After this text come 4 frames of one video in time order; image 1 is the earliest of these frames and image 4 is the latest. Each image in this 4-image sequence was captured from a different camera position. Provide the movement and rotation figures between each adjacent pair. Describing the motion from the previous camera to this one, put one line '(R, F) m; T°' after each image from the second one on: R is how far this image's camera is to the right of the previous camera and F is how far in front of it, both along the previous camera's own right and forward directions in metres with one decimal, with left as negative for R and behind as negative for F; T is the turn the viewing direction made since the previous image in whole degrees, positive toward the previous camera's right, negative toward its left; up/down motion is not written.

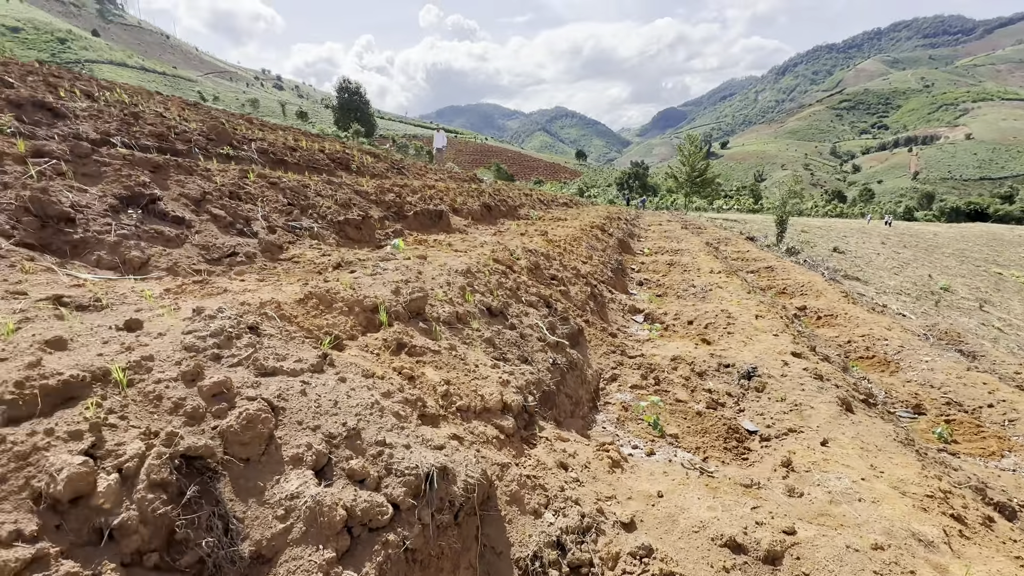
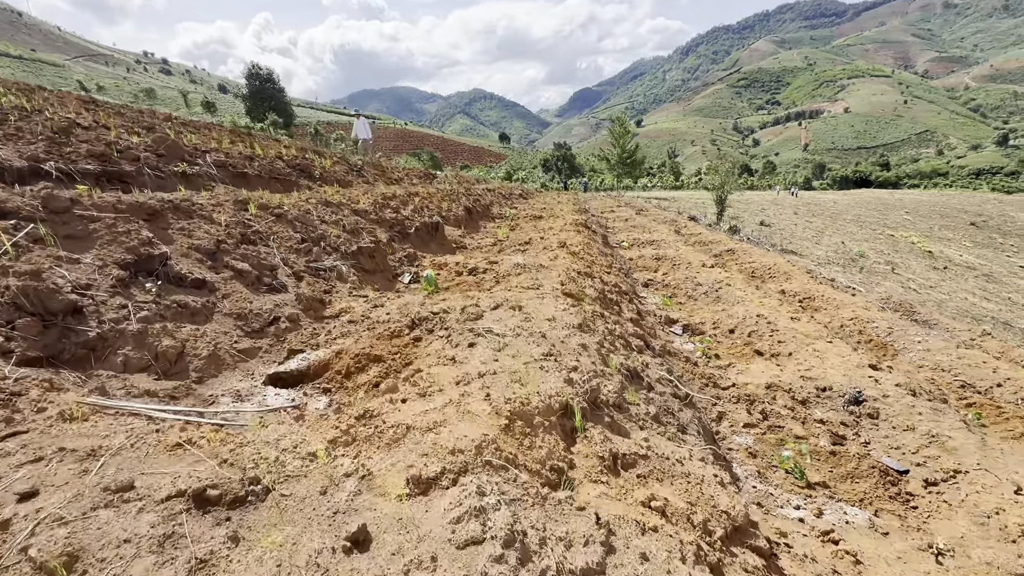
(-1.6, +0.8) m; +8°
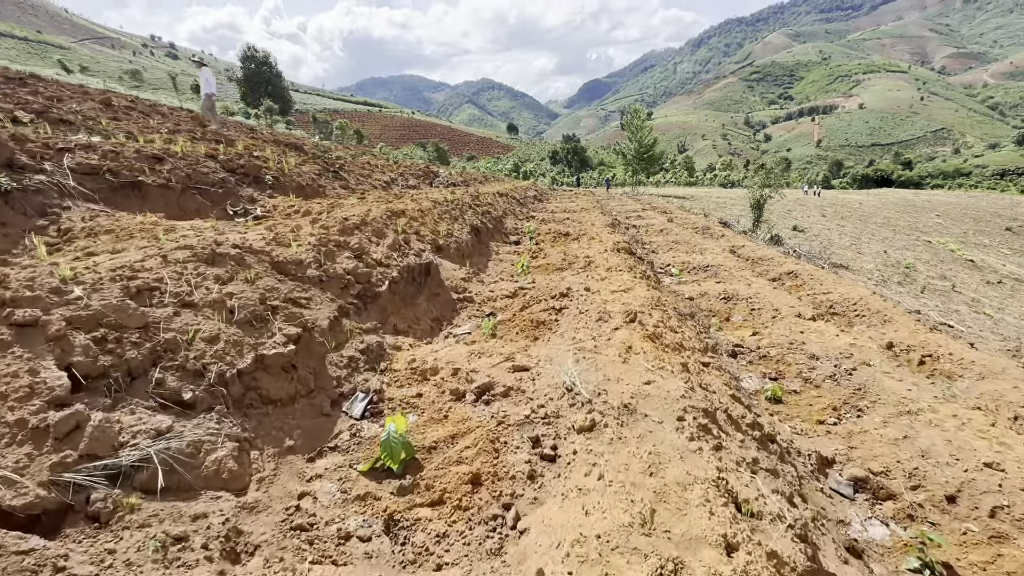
(-0.4, +3.4) m; -1°
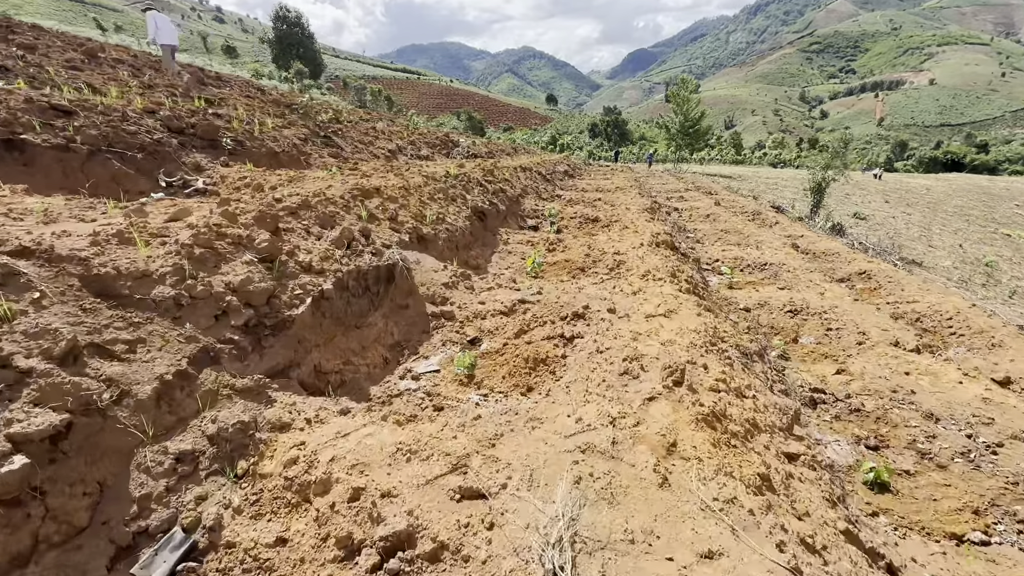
(+0.4, +1.9) m; -4°
